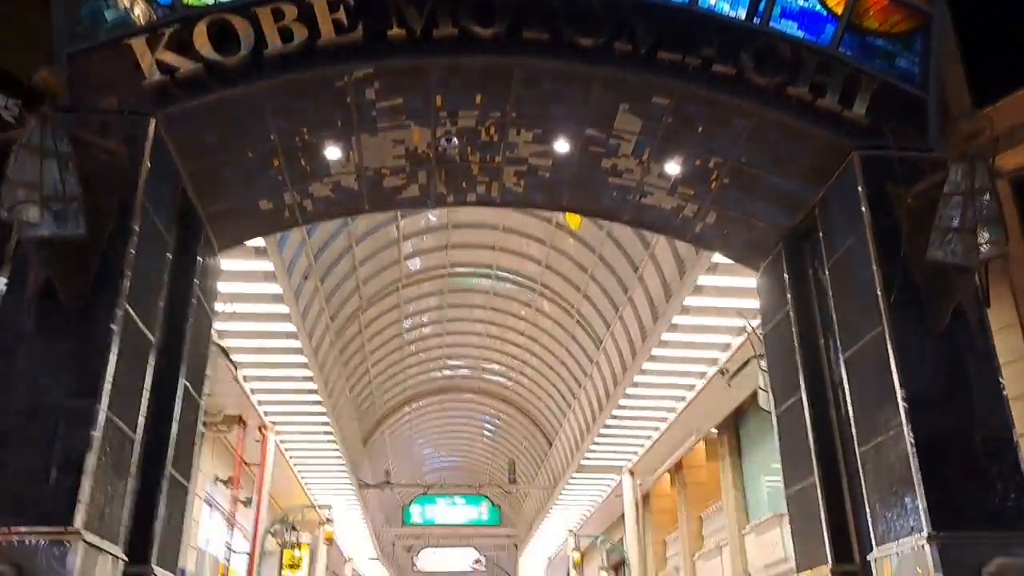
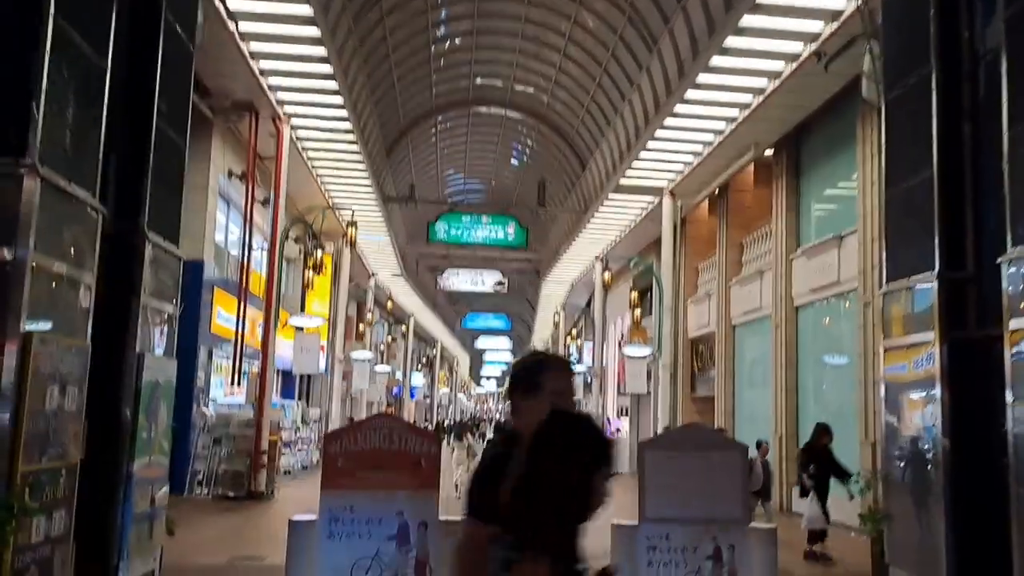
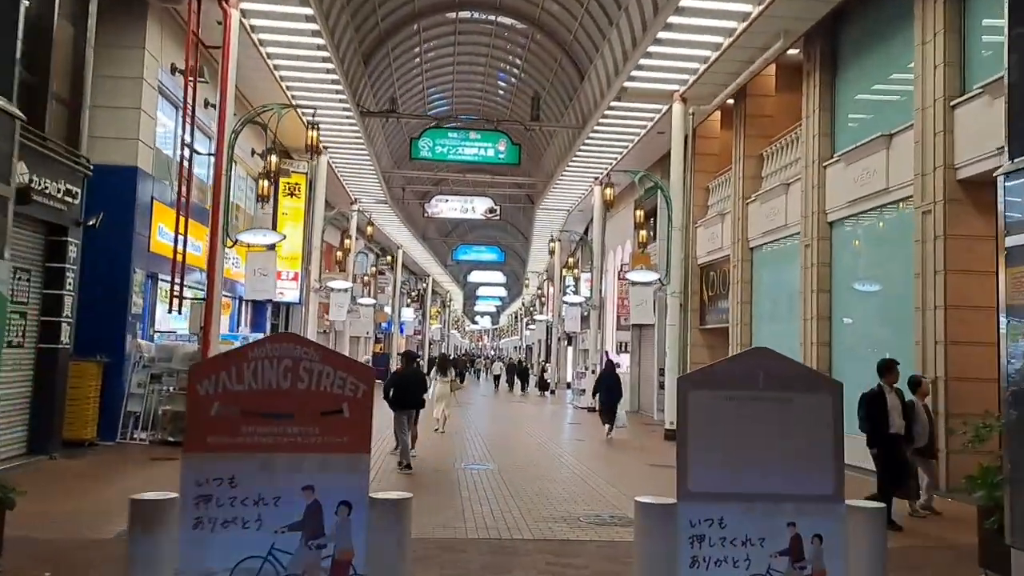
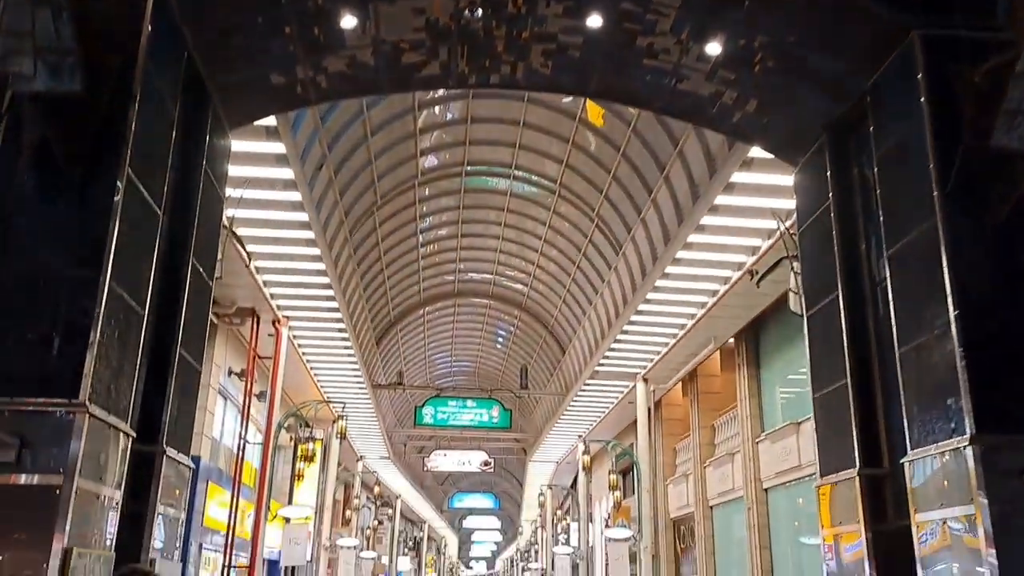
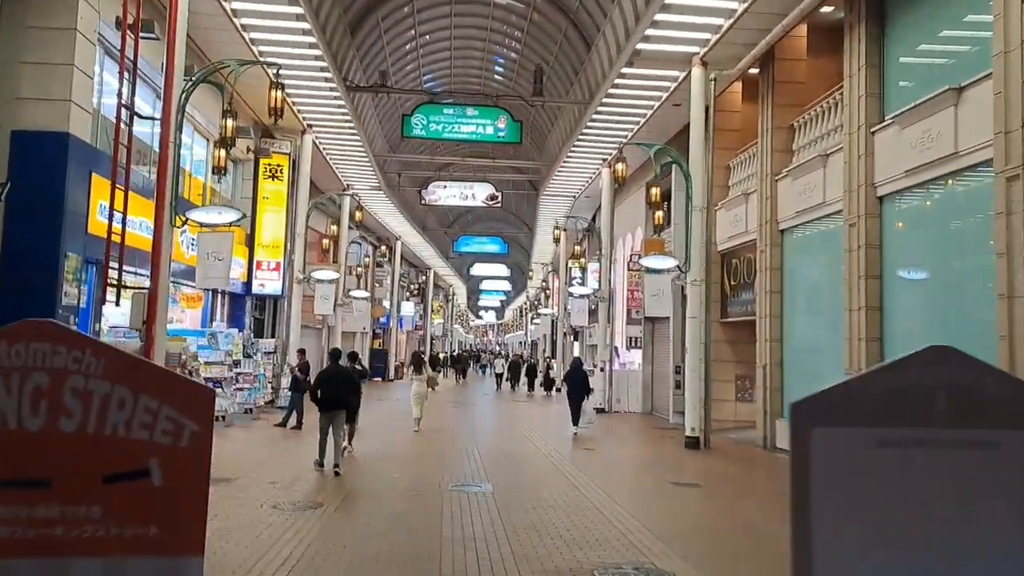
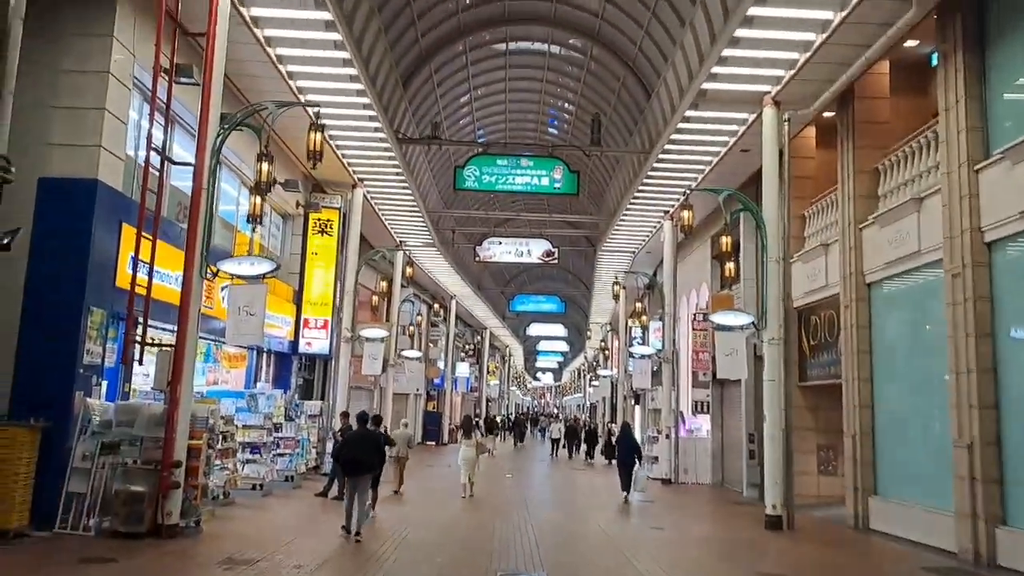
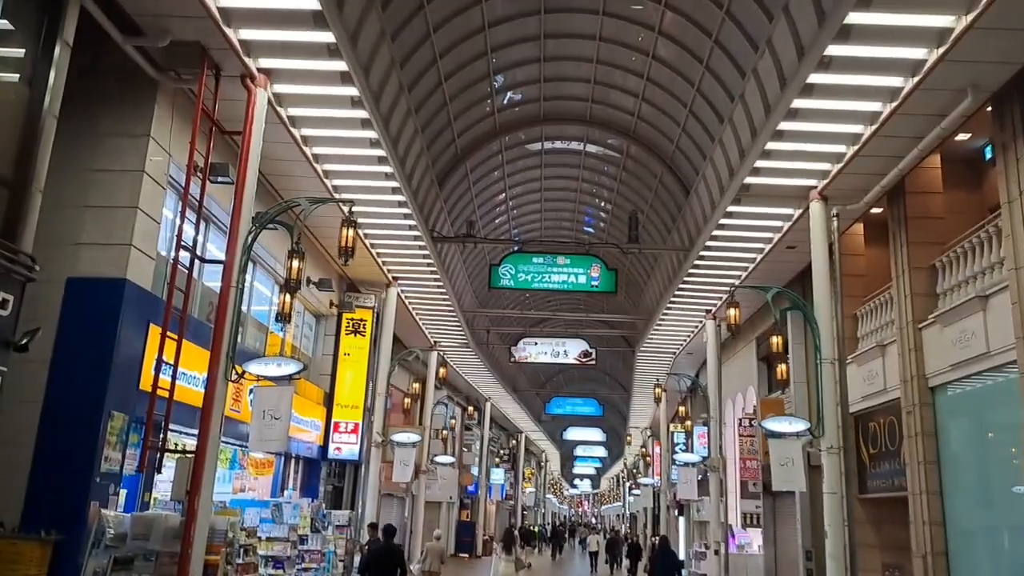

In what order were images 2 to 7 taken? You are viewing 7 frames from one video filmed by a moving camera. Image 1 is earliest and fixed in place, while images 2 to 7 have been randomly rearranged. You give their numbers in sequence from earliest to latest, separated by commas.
4, 2, 3, 5, 6, 7
